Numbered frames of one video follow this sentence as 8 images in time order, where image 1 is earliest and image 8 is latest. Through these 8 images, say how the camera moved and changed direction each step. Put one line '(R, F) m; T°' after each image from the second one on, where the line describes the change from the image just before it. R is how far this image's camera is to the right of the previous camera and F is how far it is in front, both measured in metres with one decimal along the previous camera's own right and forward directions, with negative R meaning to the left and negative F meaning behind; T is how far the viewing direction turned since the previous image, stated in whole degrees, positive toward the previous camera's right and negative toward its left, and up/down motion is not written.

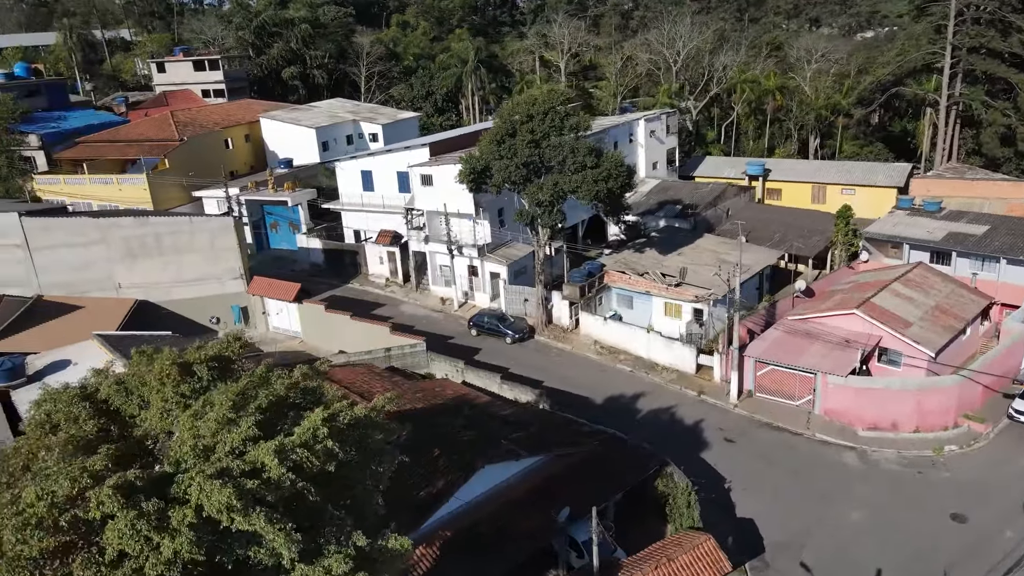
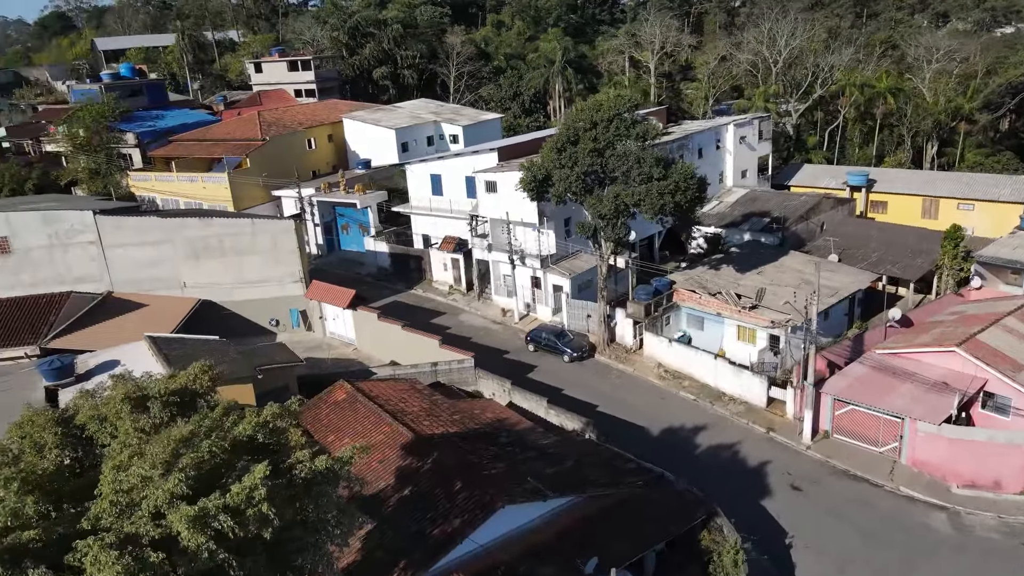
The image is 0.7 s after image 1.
(+1.4, +1.5) m; -8°
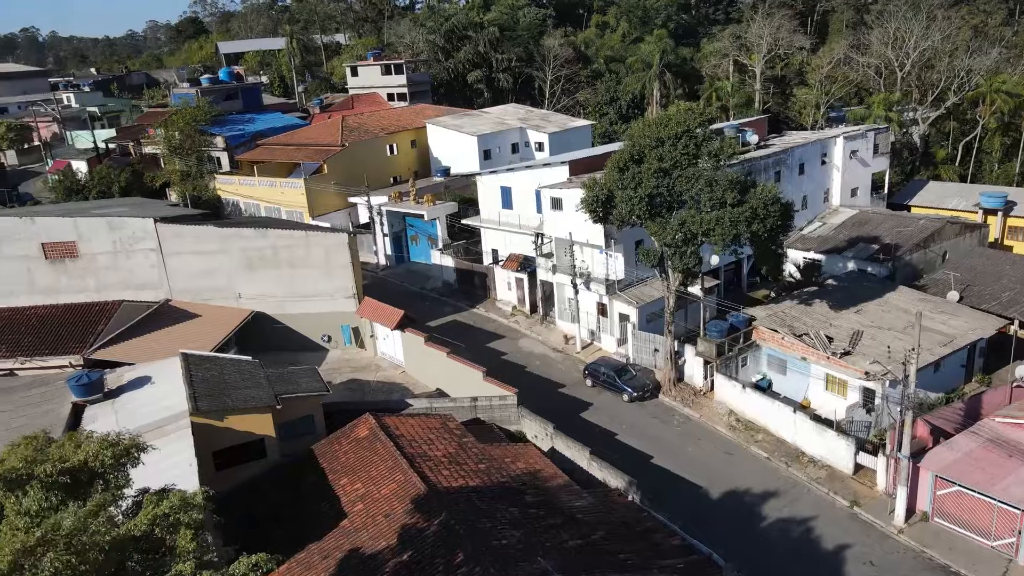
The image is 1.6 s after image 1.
(+1.7, +2.3) m; -9°
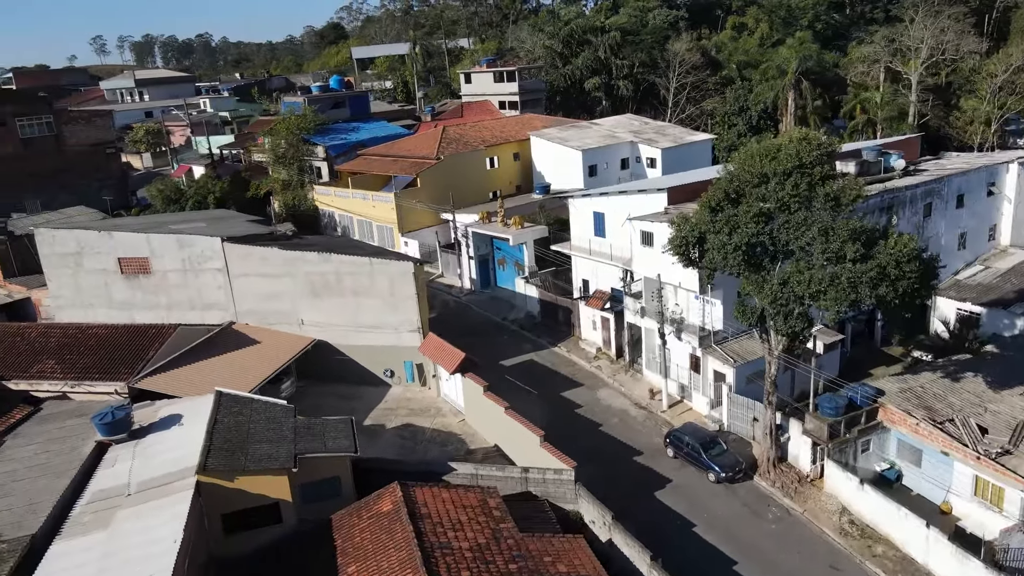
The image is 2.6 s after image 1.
(+1.7, +3.3) m; -10°
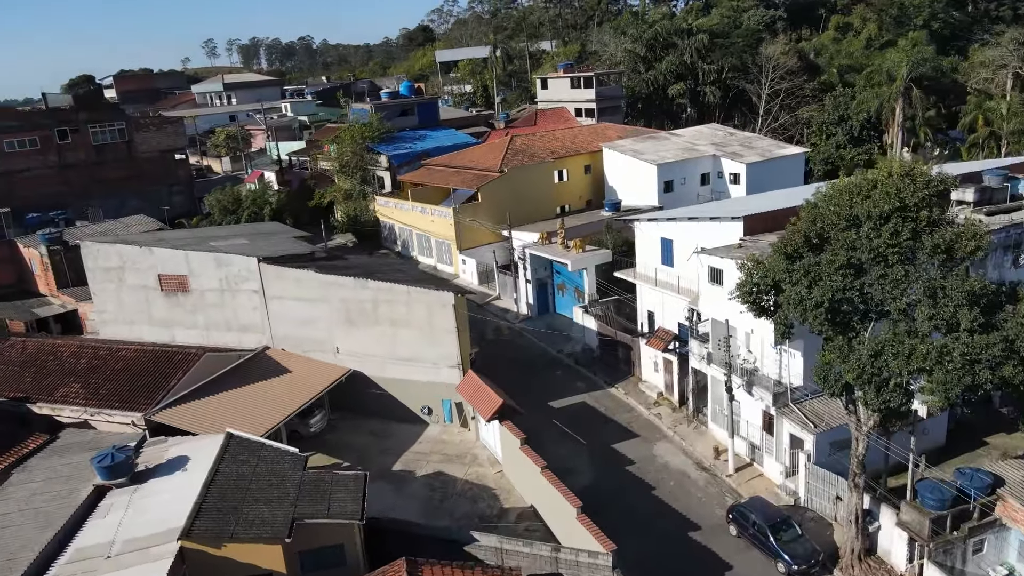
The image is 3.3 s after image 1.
(+1.1, +2.6) m; -7°
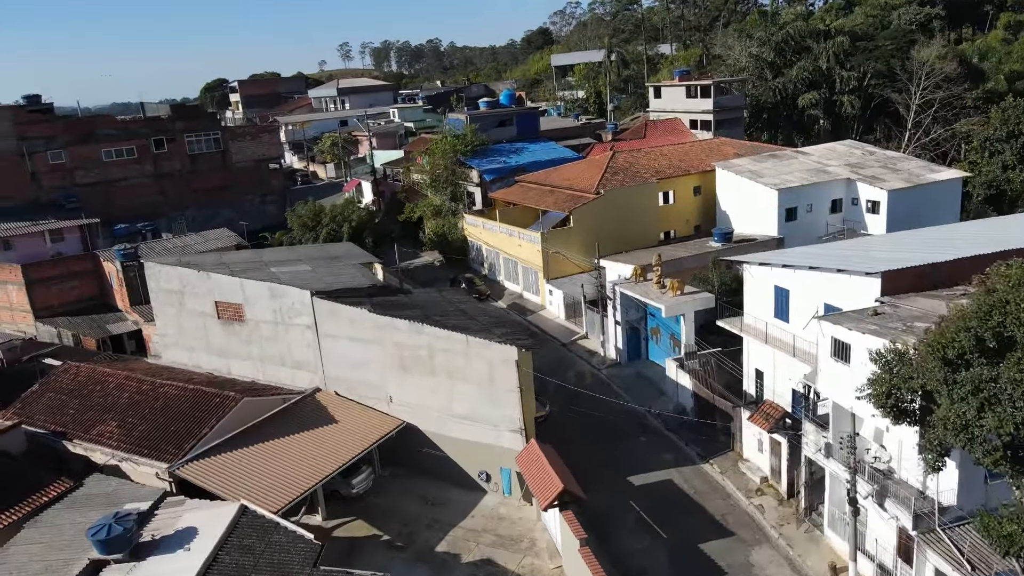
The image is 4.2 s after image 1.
(+1.0, +3.5) m; -9°
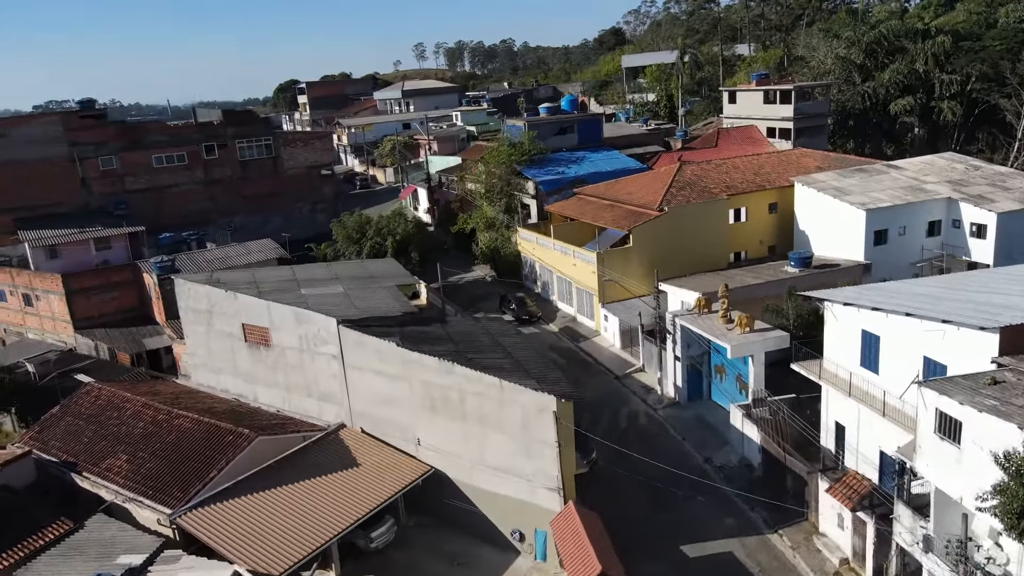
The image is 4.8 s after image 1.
(+0.6, +2.4) m; -5°
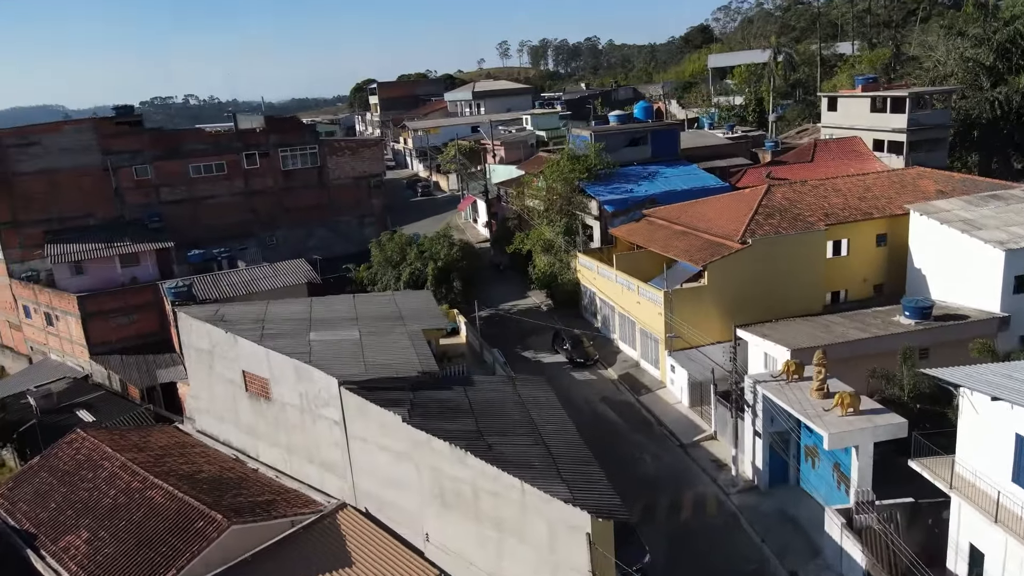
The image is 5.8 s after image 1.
(+0.9, +4.1) m; -6°
